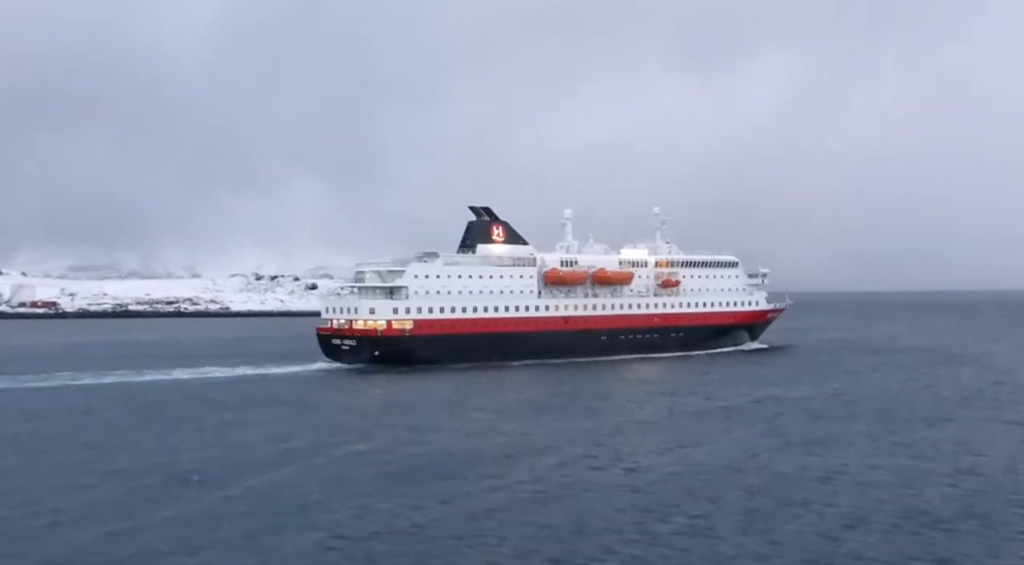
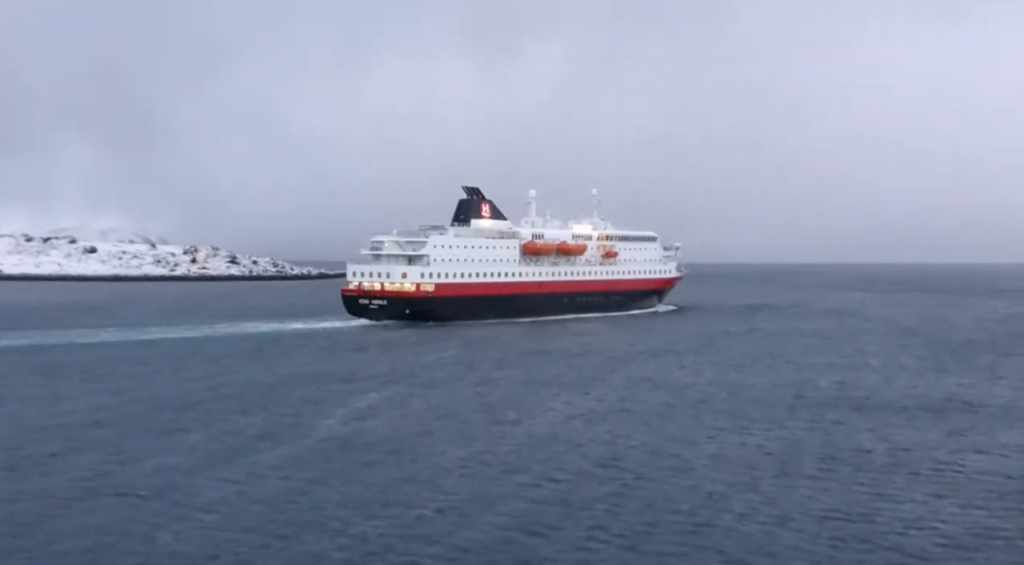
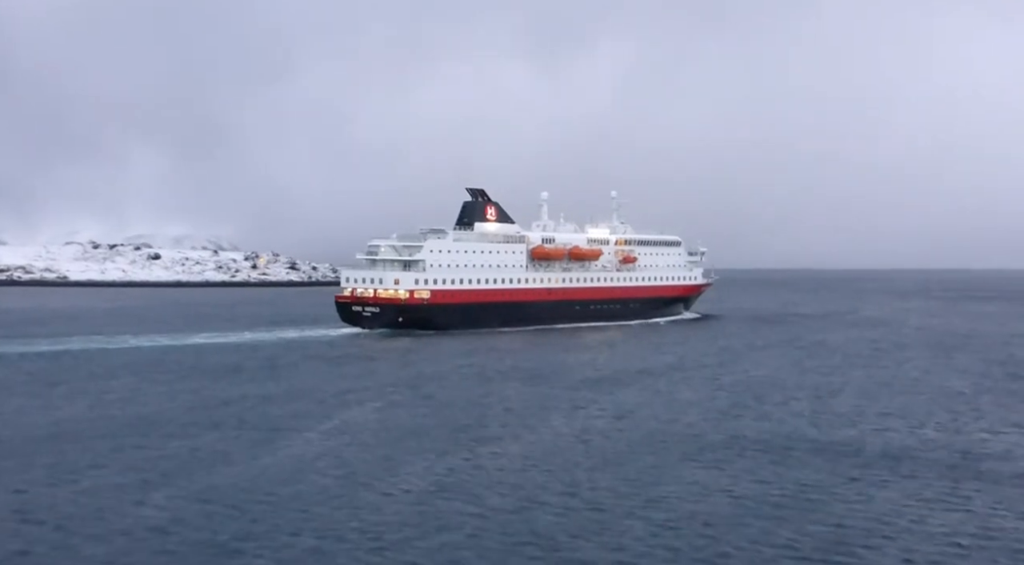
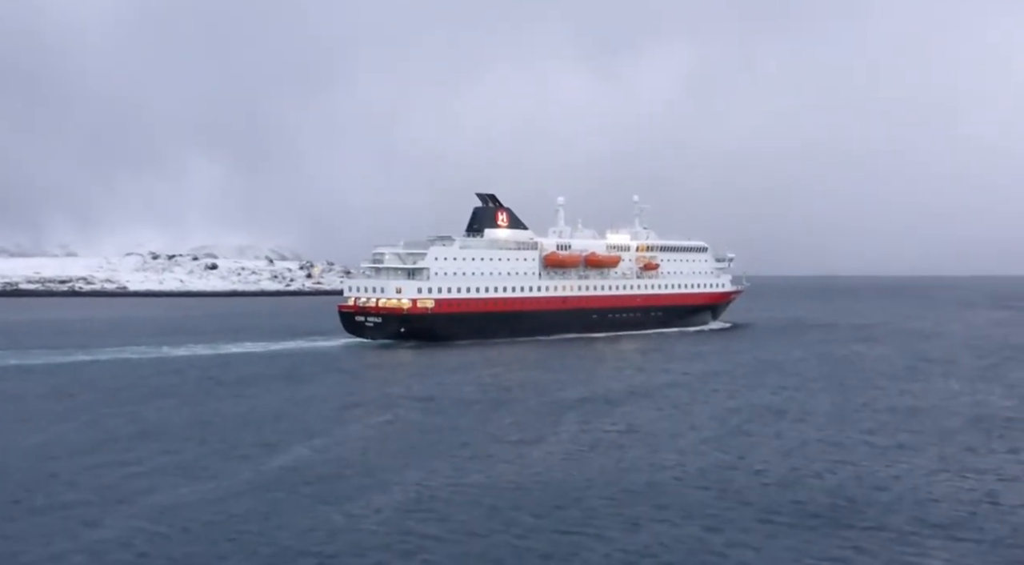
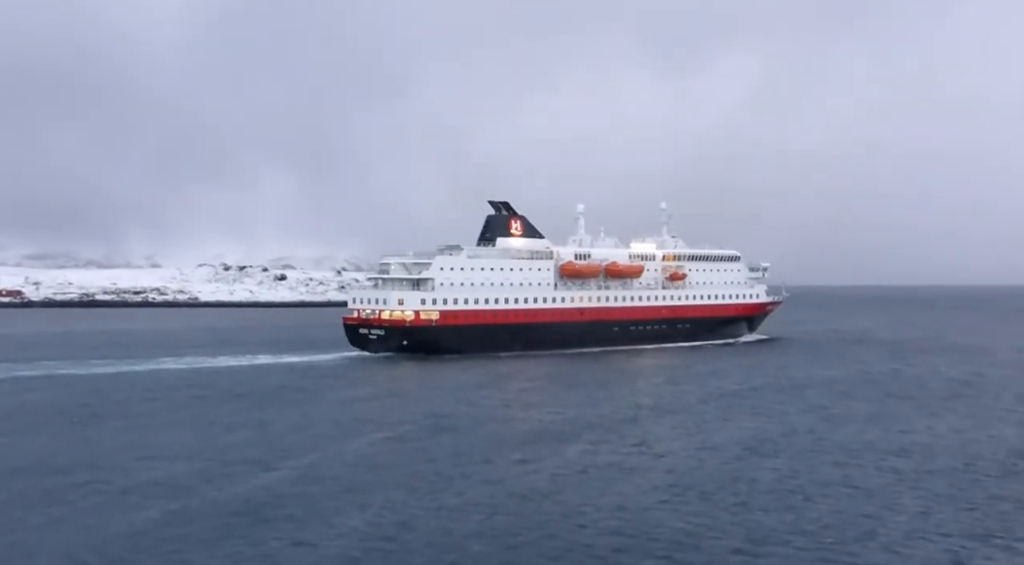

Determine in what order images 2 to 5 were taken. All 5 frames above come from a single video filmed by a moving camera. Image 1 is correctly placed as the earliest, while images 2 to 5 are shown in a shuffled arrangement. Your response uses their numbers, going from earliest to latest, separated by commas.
5, 4, 3, 2
